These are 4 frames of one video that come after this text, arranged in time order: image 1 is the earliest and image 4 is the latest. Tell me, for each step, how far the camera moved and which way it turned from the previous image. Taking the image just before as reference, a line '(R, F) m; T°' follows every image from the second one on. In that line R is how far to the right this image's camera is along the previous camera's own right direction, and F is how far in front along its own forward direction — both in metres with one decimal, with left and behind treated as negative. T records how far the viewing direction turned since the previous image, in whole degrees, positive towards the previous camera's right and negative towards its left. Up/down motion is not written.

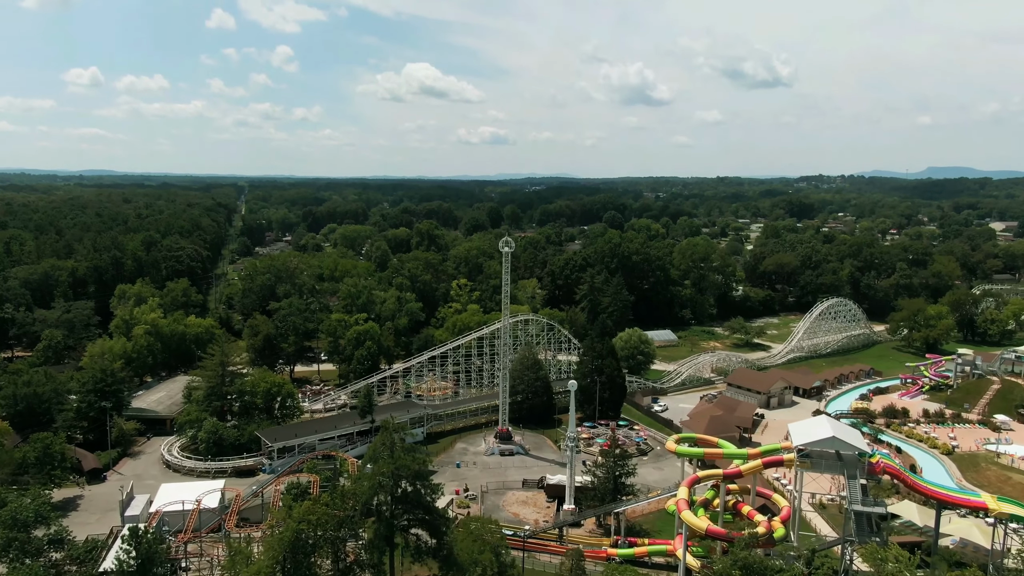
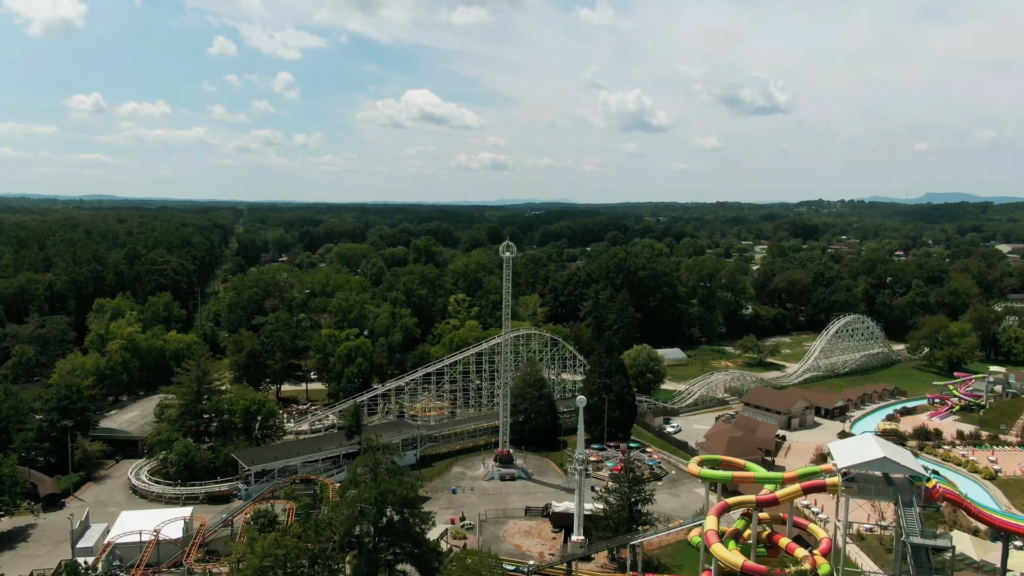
(-0.1, +3.5) m; 0°
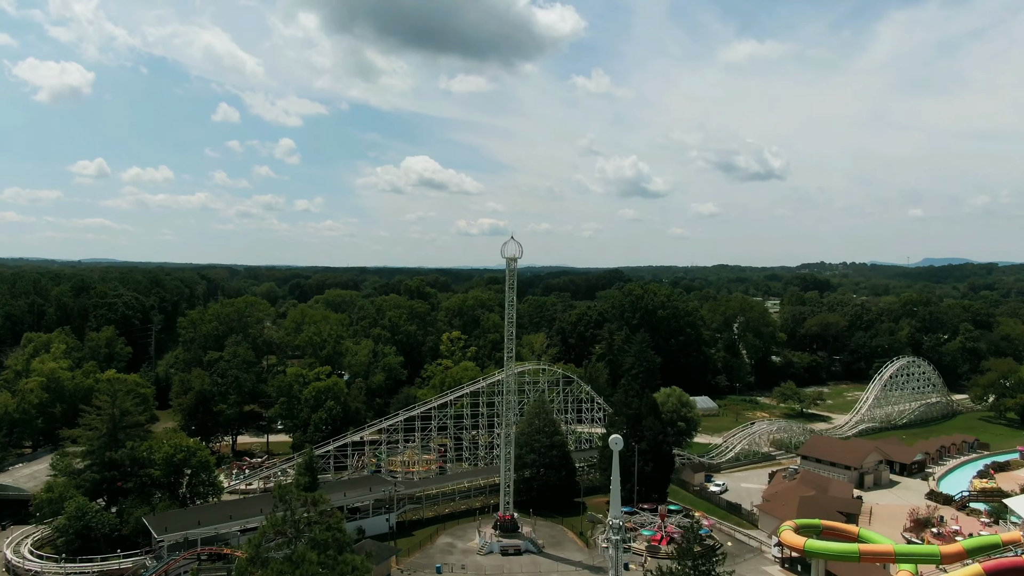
(-0.3, +9.1) m; 0°
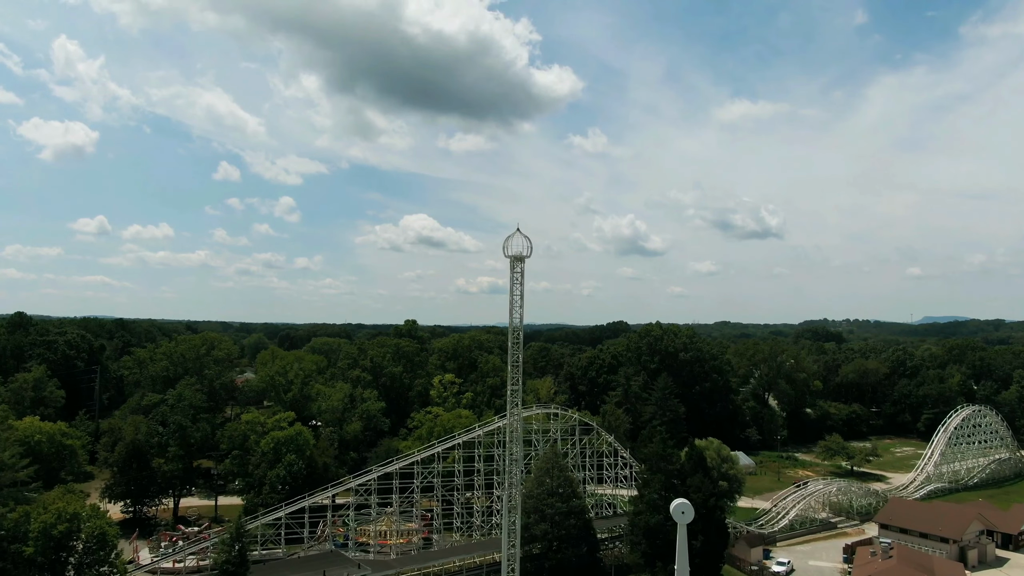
(-0.3, +7.9) m; 0°
